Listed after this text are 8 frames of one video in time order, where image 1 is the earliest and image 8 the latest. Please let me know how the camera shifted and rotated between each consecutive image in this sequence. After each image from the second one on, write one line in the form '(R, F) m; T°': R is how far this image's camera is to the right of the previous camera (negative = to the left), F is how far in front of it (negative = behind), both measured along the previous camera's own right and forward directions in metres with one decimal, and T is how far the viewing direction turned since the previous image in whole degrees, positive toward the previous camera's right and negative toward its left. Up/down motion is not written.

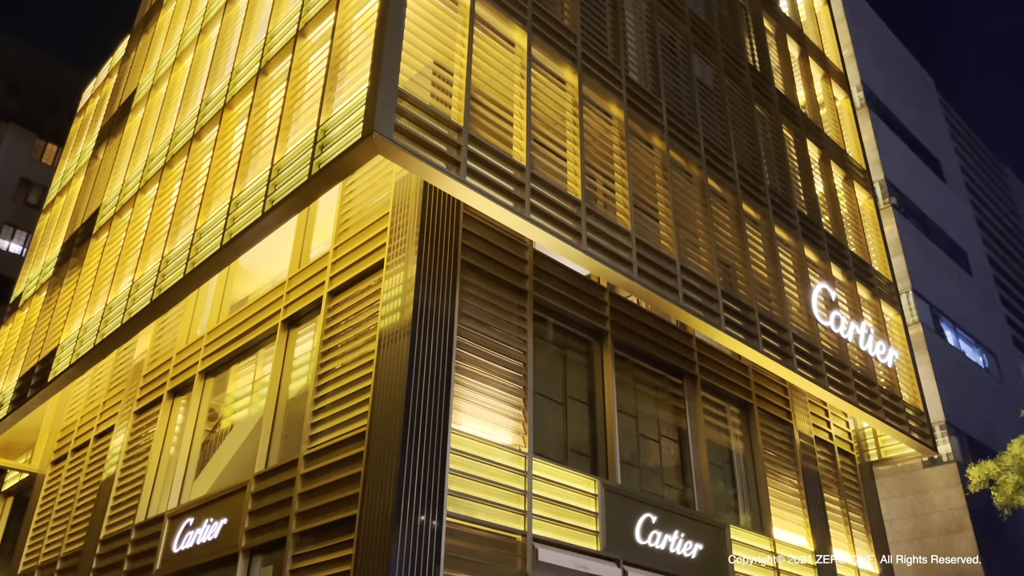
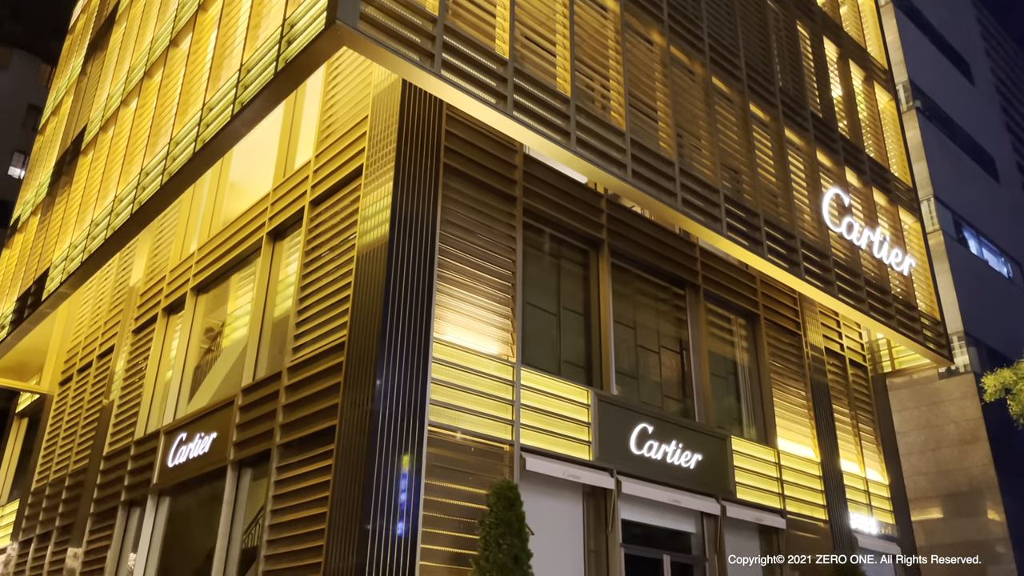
(+0.3, +0.3) m; -2°
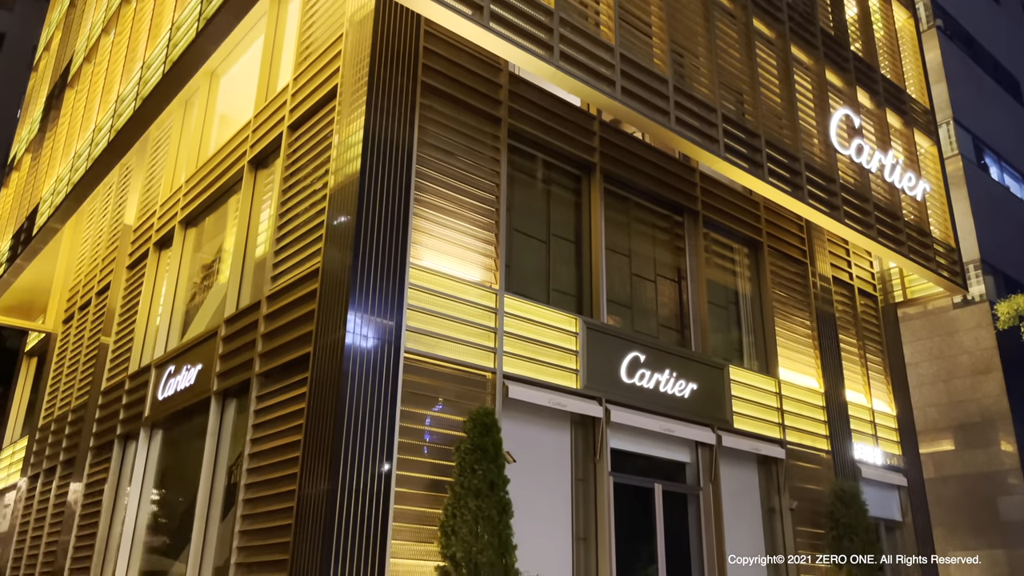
(+0.4, +0.2) m; -2°
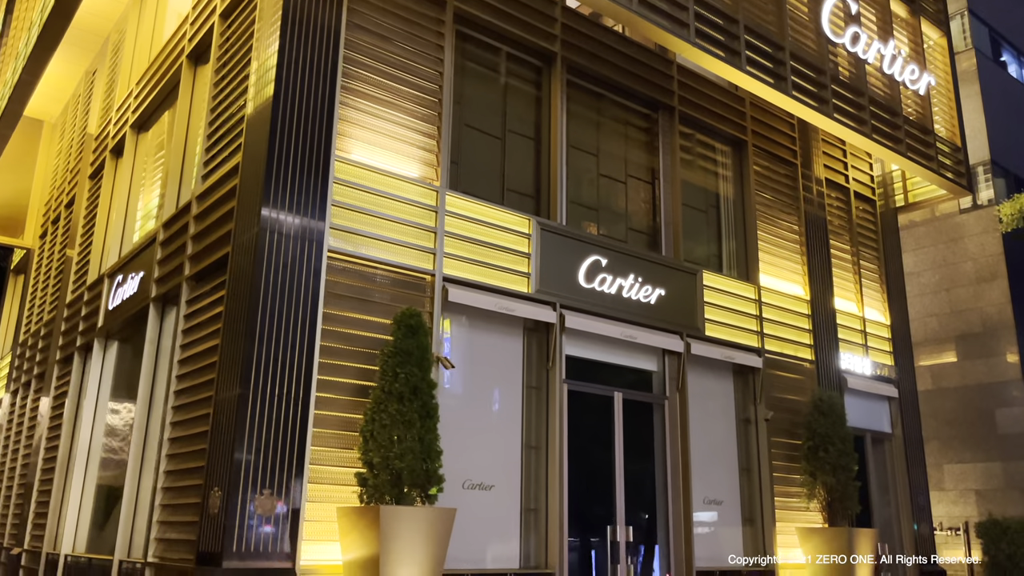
(+0.7, +0.4) m; -2°
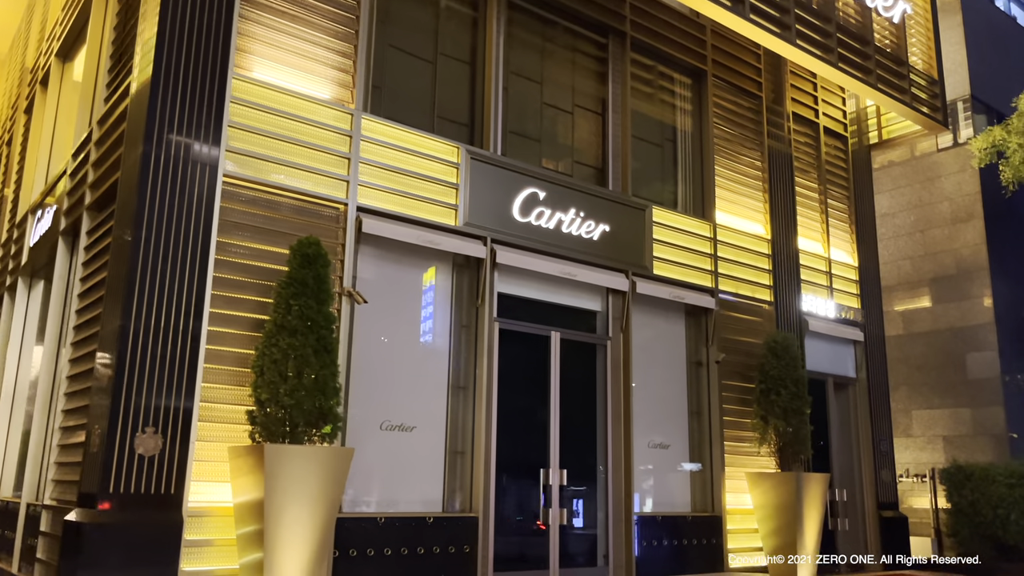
(+0.6, +0.4) m; 0°
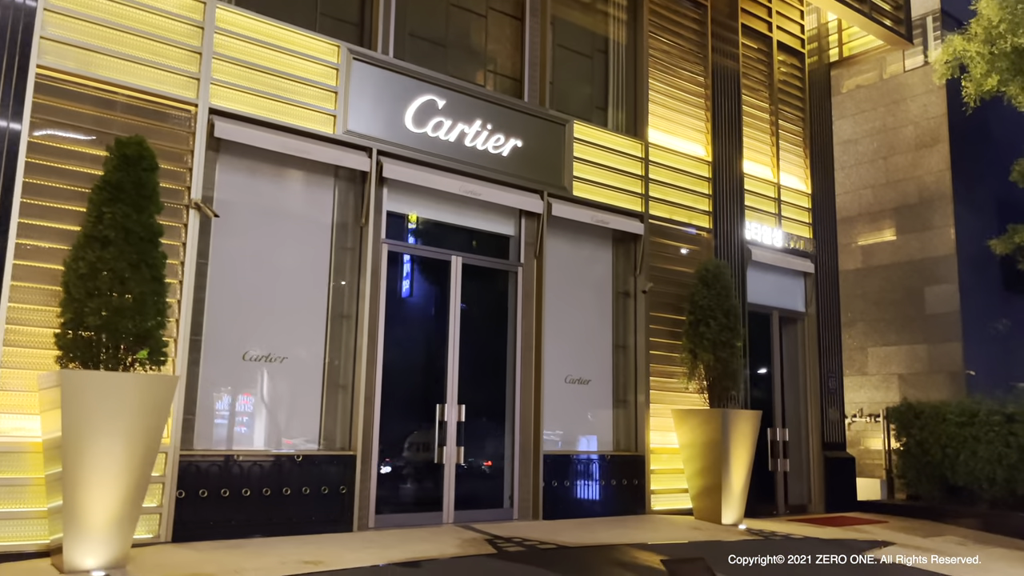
(+0.8, +0.6) m; 0°
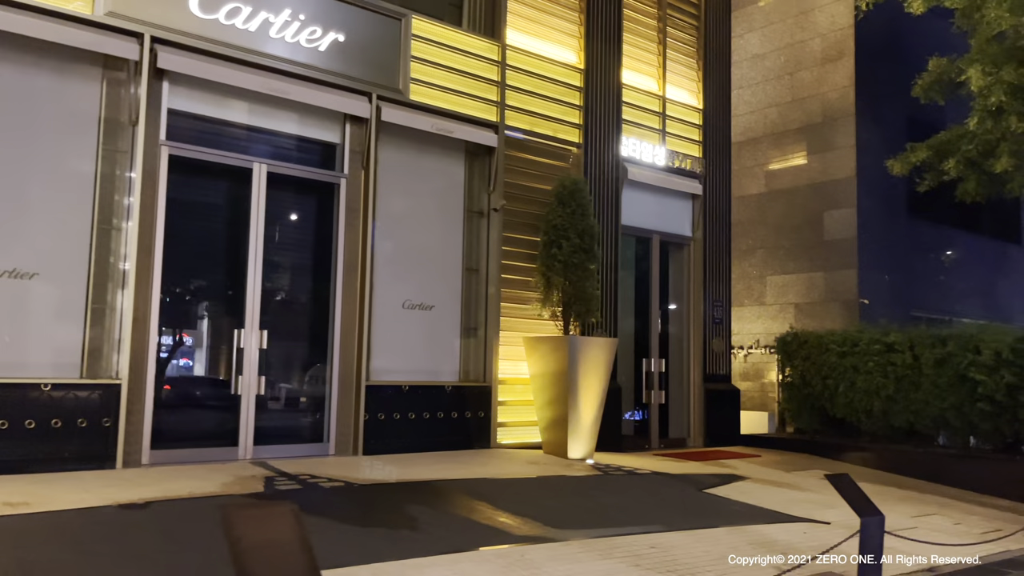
(+1.1, +0.6) m; +2°
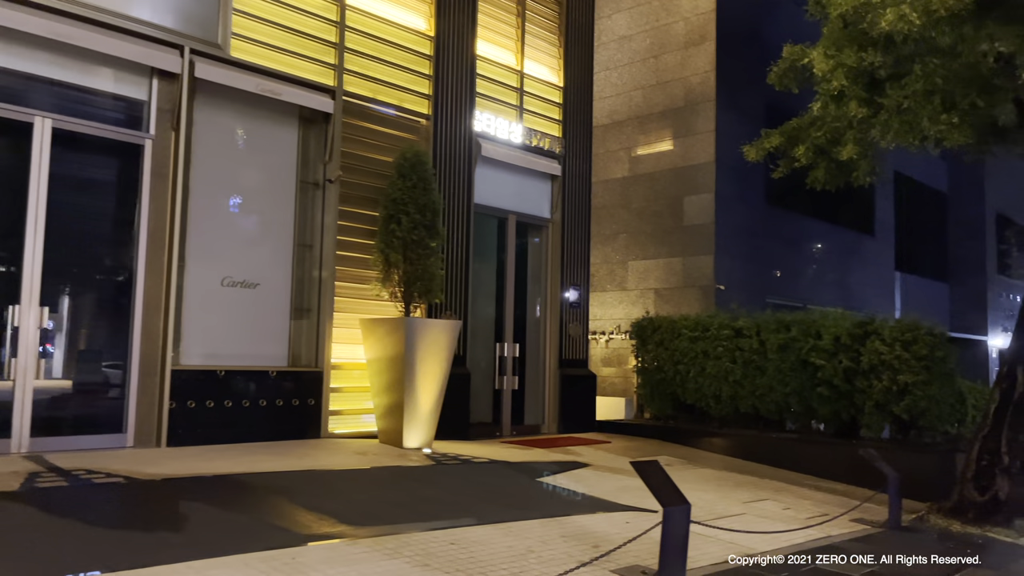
(+0.5, +0.4) m; +7°
